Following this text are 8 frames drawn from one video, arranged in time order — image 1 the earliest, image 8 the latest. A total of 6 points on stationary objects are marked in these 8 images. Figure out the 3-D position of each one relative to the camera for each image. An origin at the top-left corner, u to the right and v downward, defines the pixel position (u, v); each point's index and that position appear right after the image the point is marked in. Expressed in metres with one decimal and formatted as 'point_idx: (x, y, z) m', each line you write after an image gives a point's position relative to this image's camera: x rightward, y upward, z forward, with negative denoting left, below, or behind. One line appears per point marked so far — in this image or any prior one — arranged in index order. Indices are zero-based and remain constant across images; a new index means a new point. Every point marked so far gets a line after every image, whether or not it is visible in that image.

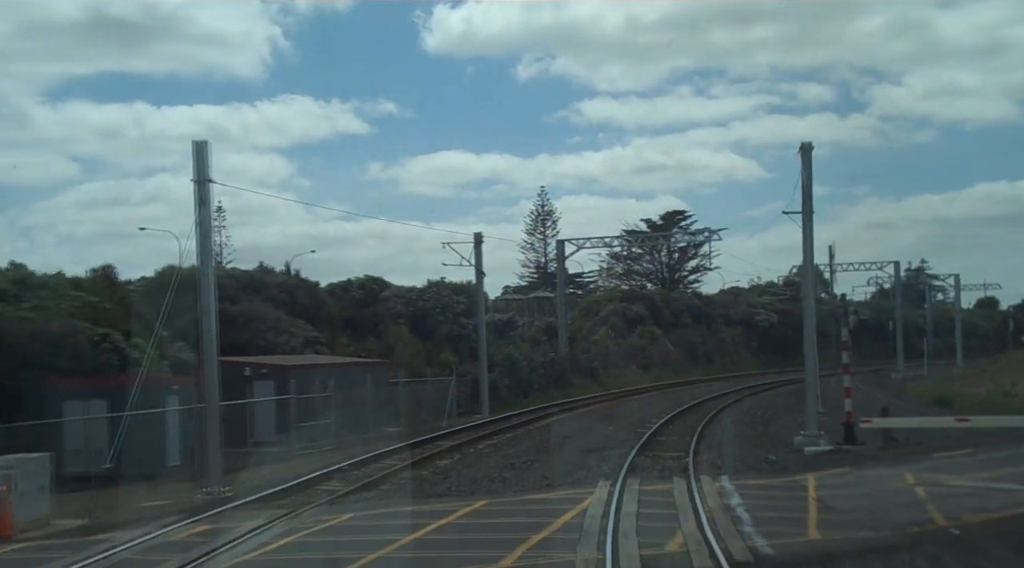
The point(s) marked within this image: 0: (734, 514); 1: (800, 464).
0: (+2.6, -2.8, +12.2) m
1: (+4.9, -3.1, +17.4) m
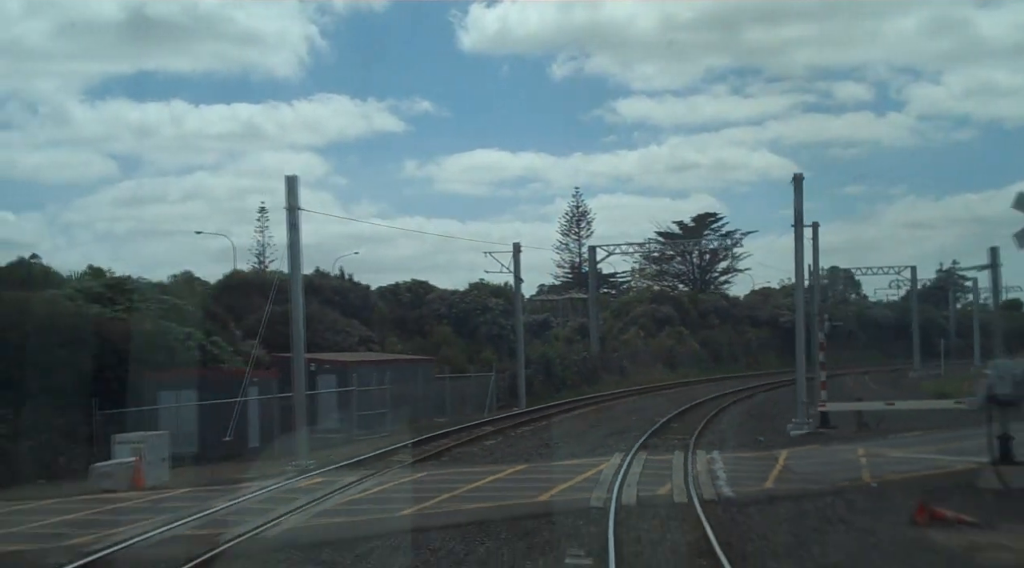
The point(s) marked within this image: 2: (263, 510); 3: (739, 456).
0: (+3.2, -3.1, +16.2) m
1: (+5.7, -3.3, +21.3) m
2: (-3.5, -3.0, +13.8) m
3: (+4.2, -3.2, +19.0) m
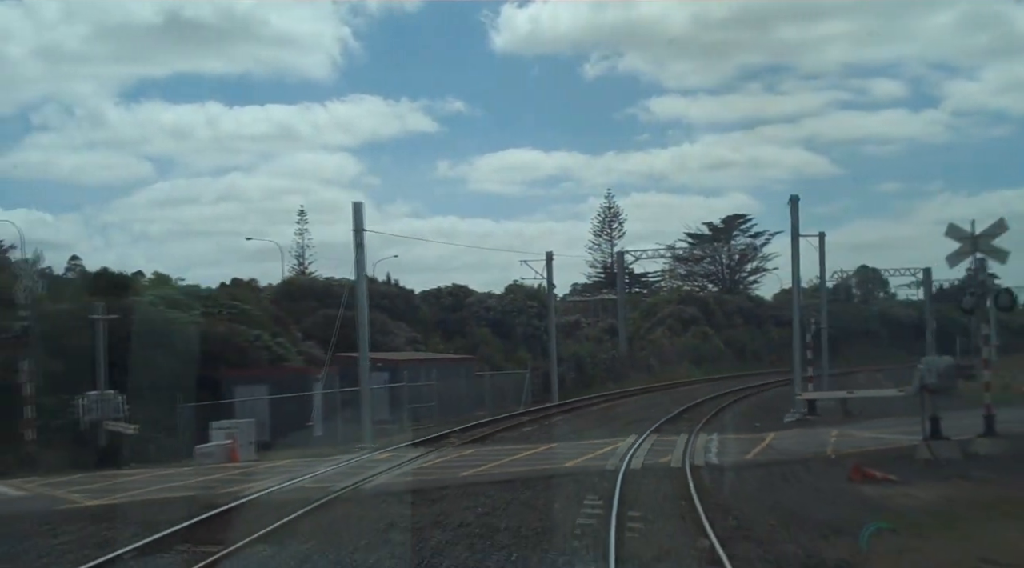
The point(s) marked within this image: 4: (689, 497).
0: (+3.8, -3.3, +20.2) m
1: (+6.5, -3.5, +25.2) m
2: (-2.9, -3.3, +18.0) m
3: (+5.0, -3.5, +23.0) m
4: (+2.5, -3.0, +14.5) m
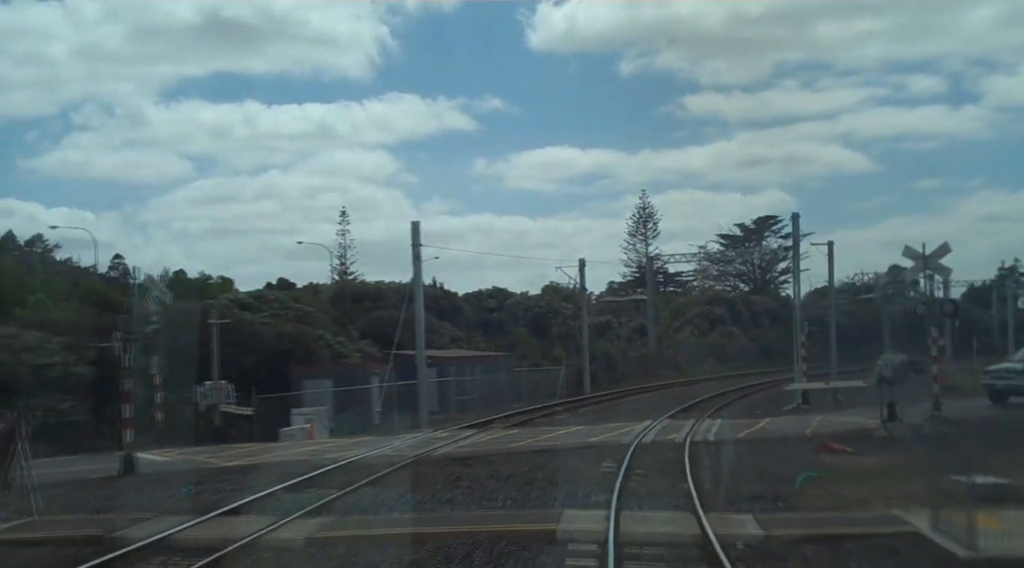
0: (+4.7, -3.6, +24.6) m
1: (+7.6, -3.8, +29.4) m
2: (-2.1, -3.6, +22.6) m
3: (+5.9, -3.7, +27.3) m
4: (+3.2, -3.3, +19.0) m
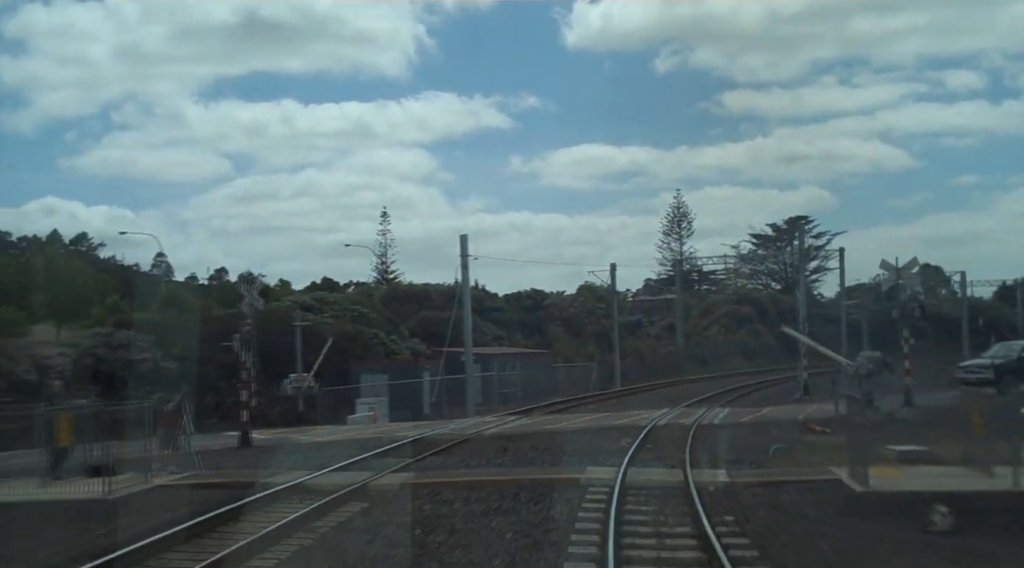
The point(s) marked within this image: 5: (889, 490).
0: (+5.8, -3.8, +28.9) m
1: (+8.8, -4.0, +33.7) m
2: (-1.1, -3.8, +27.2) m
3: (+7.1, -3.9, +31.6) m
4: (+4.0, -3.5, +23.4) m
5: (+5.2, -2.9, +14.2) m
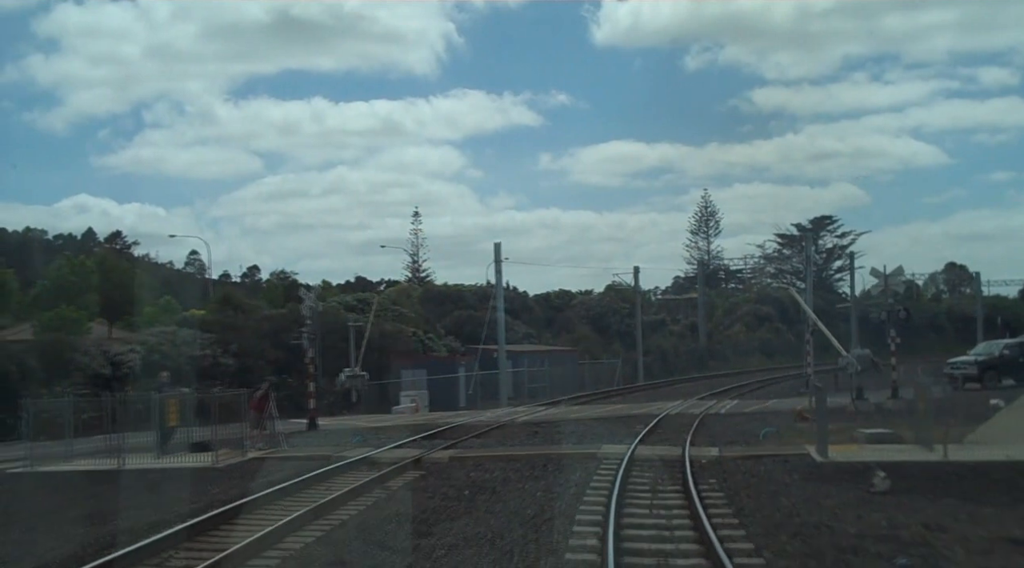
0: (+6.7, -4.0, +32.3) m
1: (+9.8, -4.1, +37.0) m
2: (-0.2, -4.0, +30.8) m
3: (+8.1, -4.1, +35.0) m
4: (+4.8, -3.7, +26.8) m
5: (+5.7, -3.1, +17.7) m
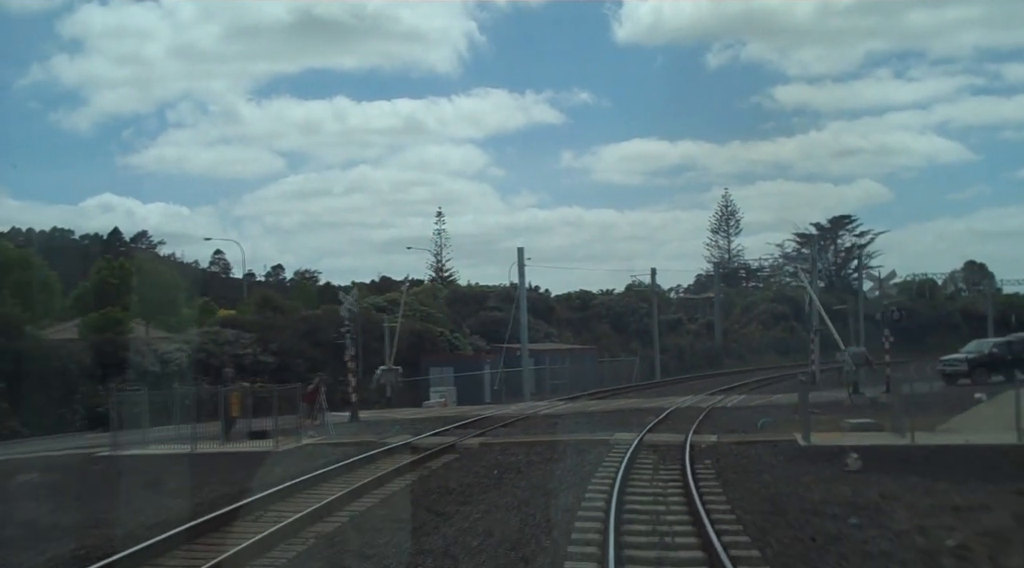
0: (+7.5, -4.1, +34.9) m
1: (+10.7, -4.2, +39.5) m
2: (+0.5, -4.1, +33.5) m
3: (+8.9, -4.2, +37.5) m
4: (+5.5, -3.8, +29.5) m
5: (+6.2, -3.3, +20.3) m
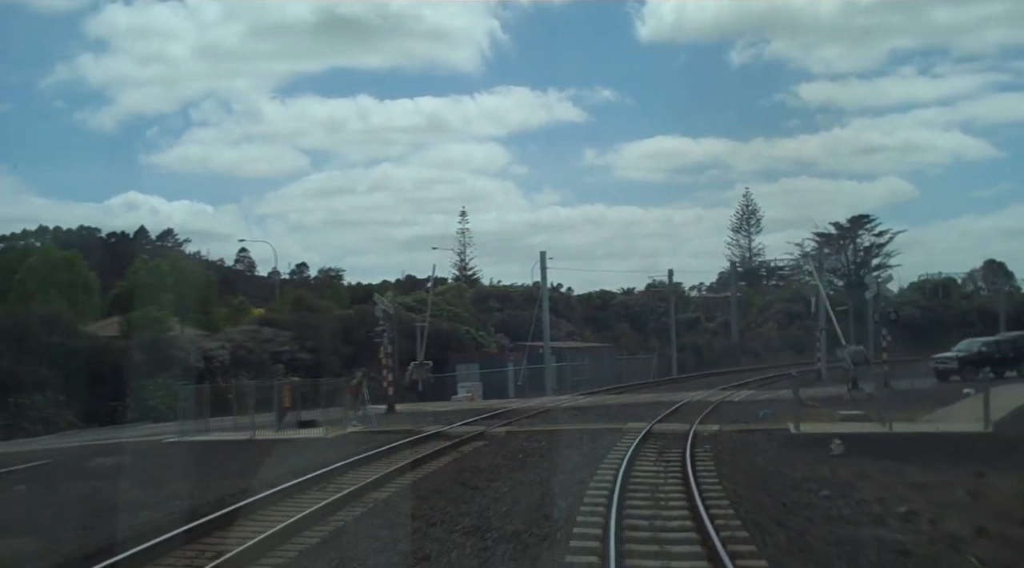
0: (+8.3, -4.2, +37.4) m
1: (+11.7, -4.3, +41.9) m
2: (+1.4, -4.2, +36.2) m
3: (+9.8, -4.3, +40.0) m
4: (+6.2, -3.9, +32.0) m
5: (+6.7, -3.4, +22.8) m
